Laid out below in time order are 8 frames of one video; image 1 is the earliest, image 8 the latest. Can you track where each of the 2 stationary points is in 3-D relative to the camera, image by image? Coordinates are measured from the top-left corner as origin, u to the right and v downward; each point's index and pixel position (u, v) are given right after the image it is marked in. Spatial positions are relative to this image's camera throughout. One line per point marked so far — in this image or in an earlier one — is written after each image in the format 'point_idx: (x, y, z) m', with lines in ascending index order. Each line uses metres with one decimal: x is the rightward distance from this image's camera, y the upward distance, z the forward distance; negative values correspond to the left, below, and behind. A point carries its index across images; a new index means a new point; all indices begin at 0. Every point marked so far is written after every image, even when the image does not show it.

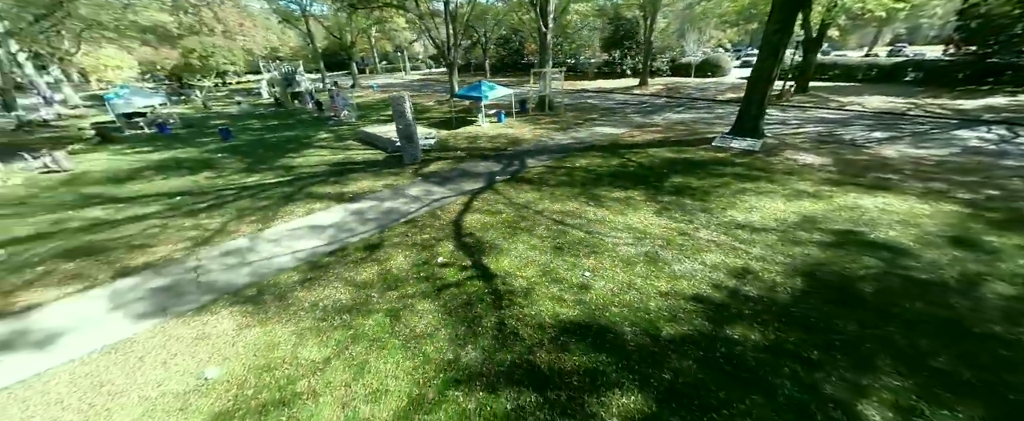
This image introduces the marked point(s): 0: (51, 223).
0: (-11.1, -0.3, +7.5) m
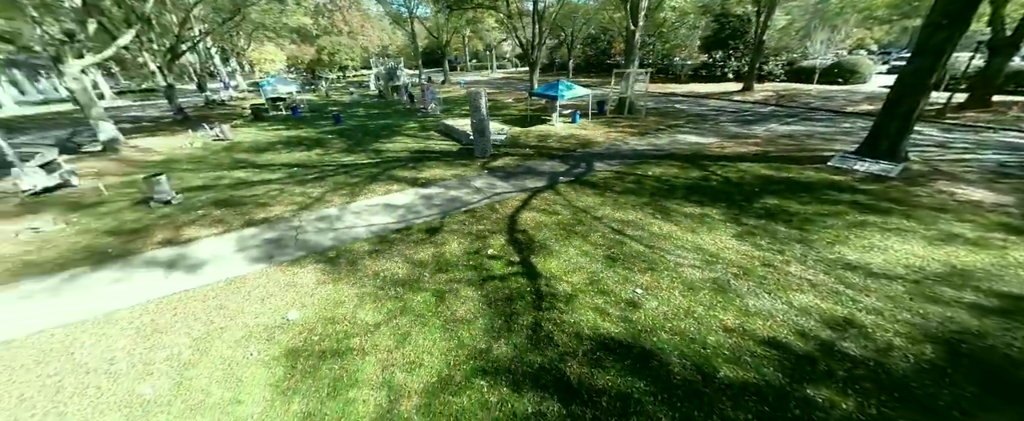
0: (-9.4, +1.0, +9.7) m
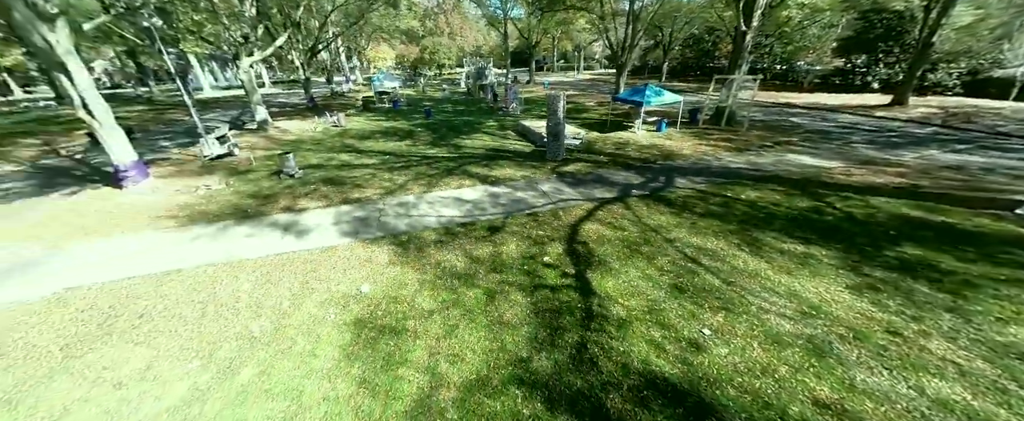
0: (-7.0, +1.9, +11.5) m
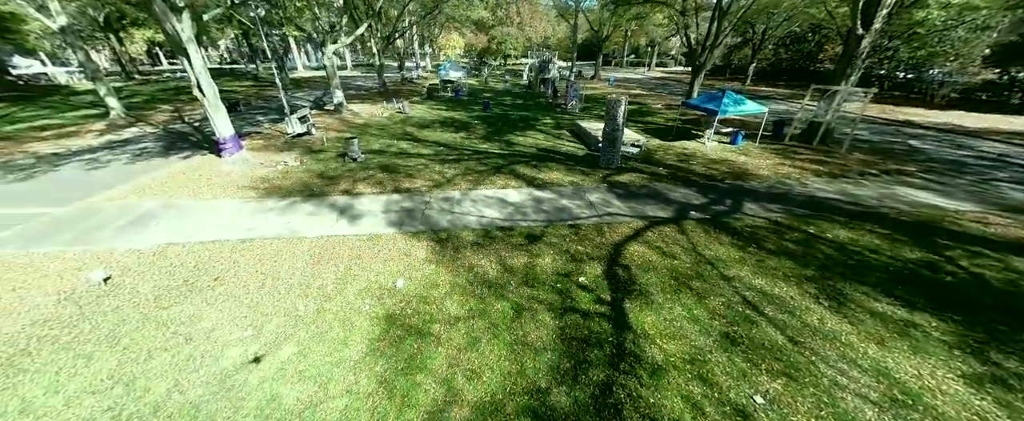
0: (-5.0, +2.6, +12.2) m
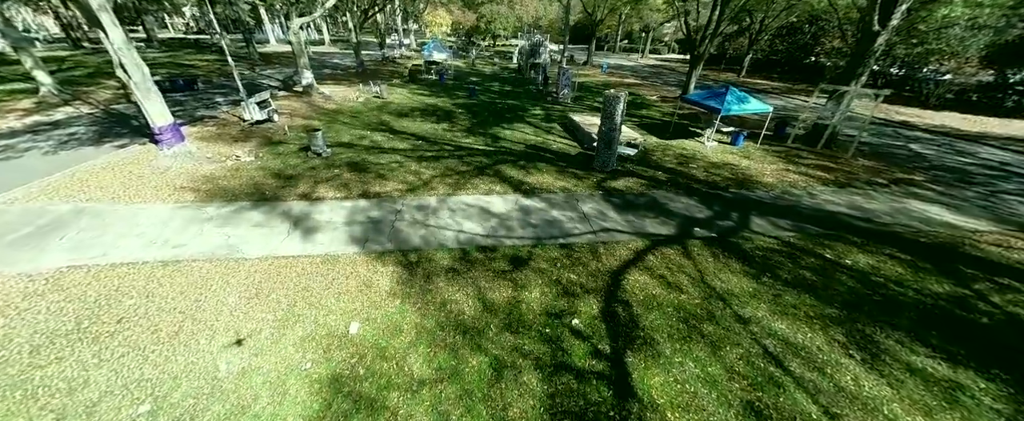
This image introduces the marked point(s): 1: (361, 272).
0: (-5.5, +2.6, +10.9) m
1: (-2.5, -1.0, +5.2) m
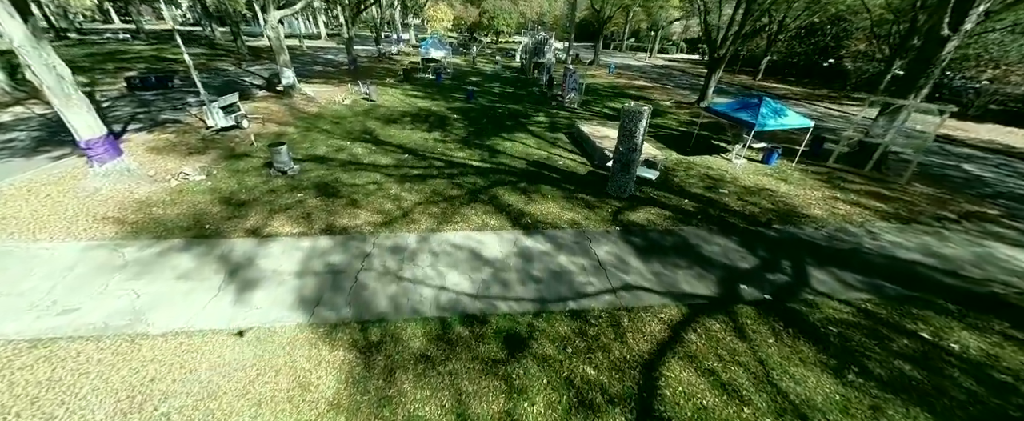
0: (-5.5, +1.9, +9.5) m
1: (-2.6, -1.8, +3.8) m
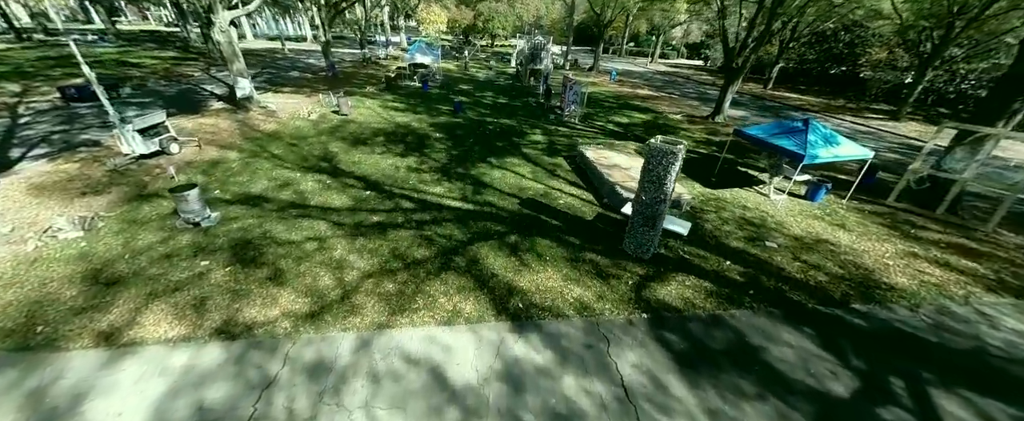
0: (-5.8, +0.7, +7.6) m
1: (-2.8, -3.0, +1.8) m
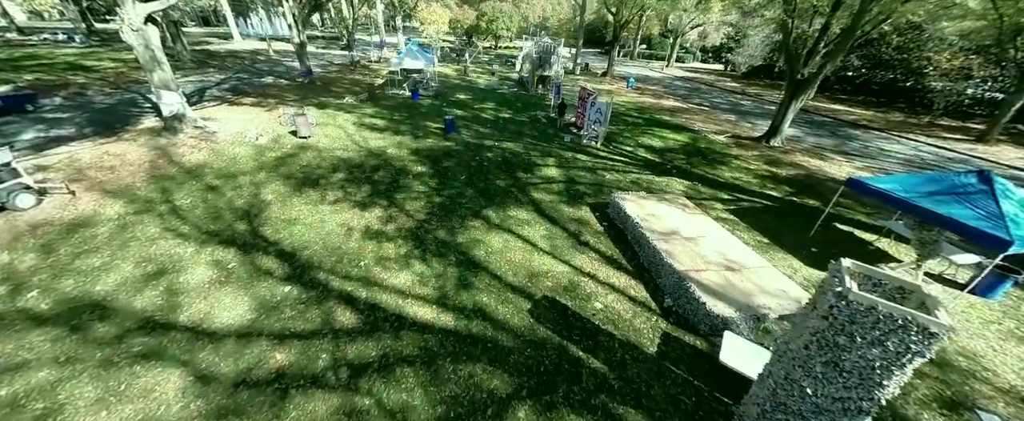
0: (-5.6, -1.0, +4.7) m
1: (-2.8, -4.6, -1.0) m
